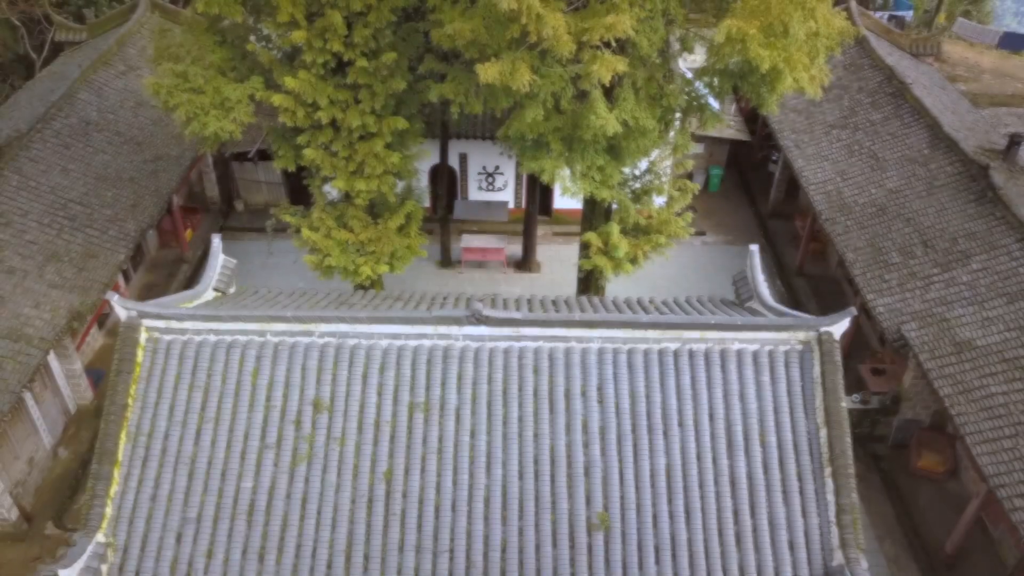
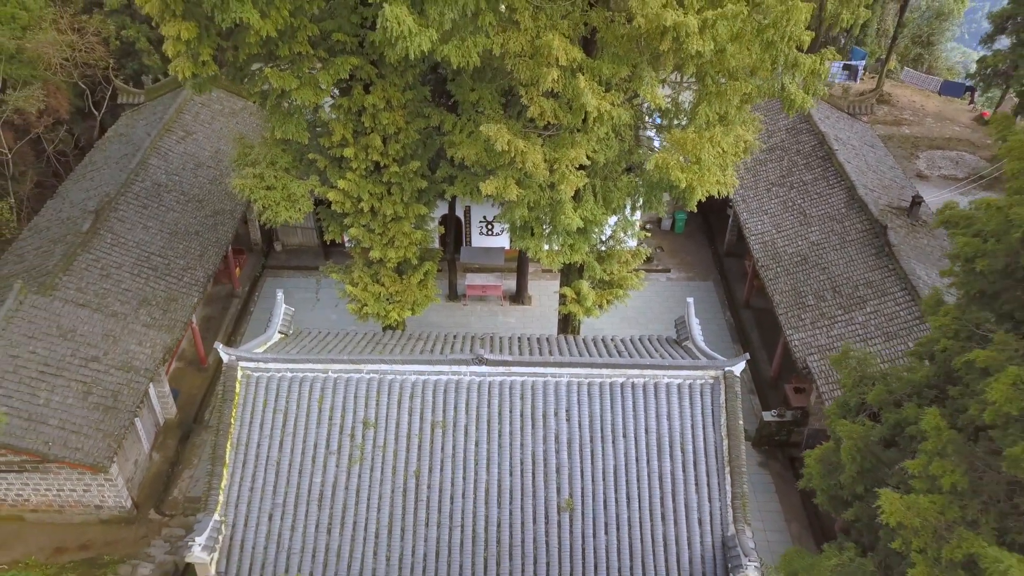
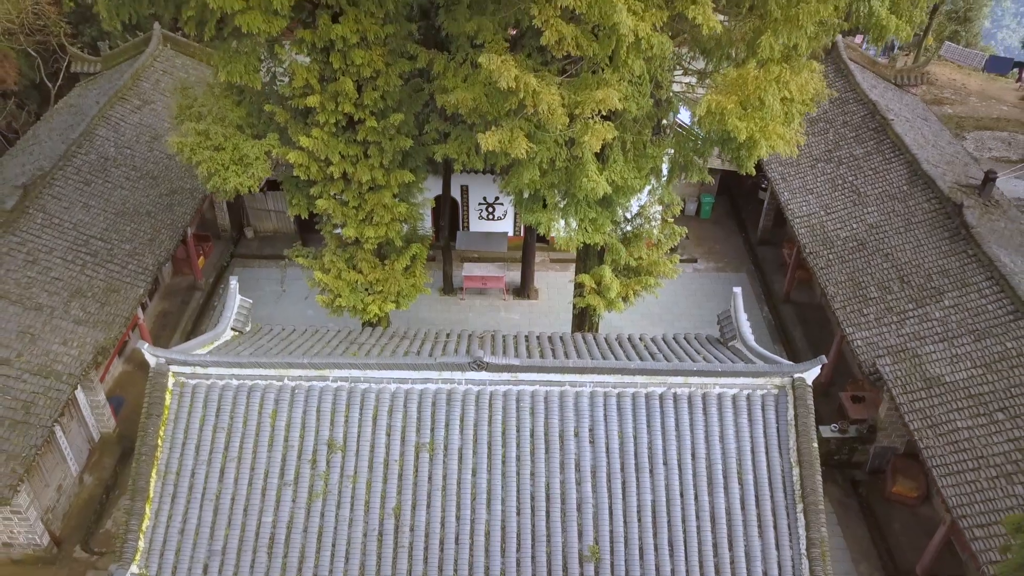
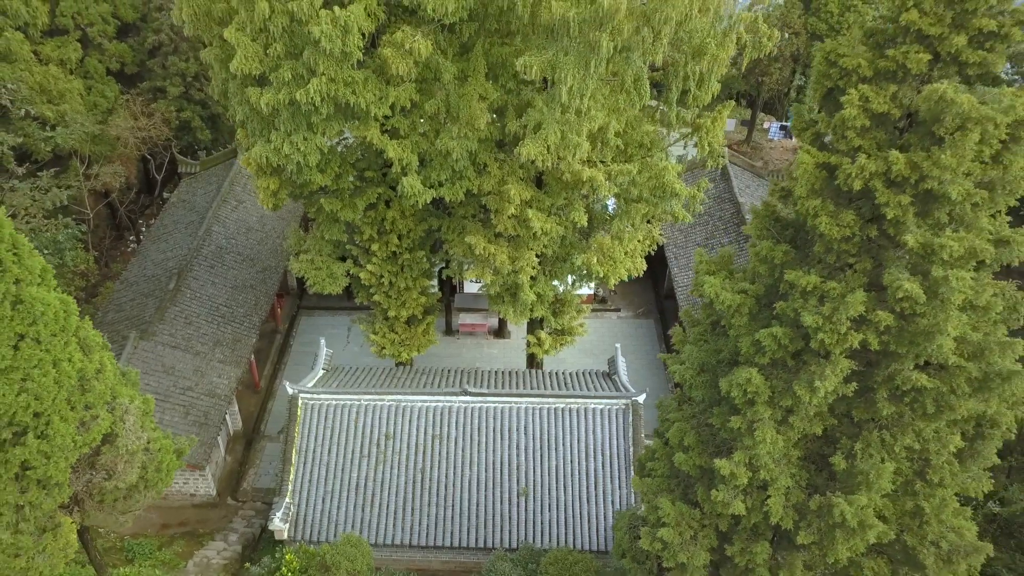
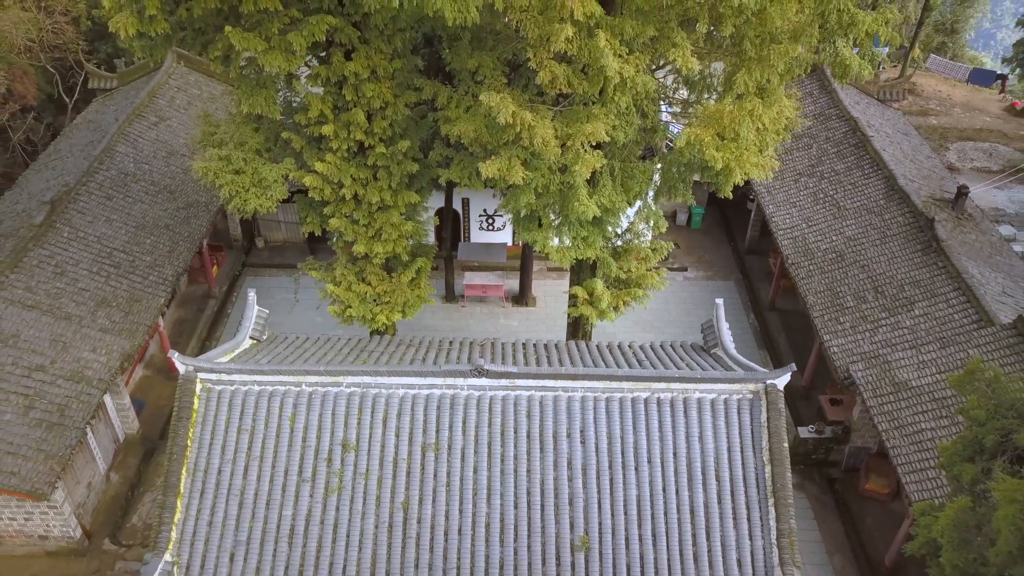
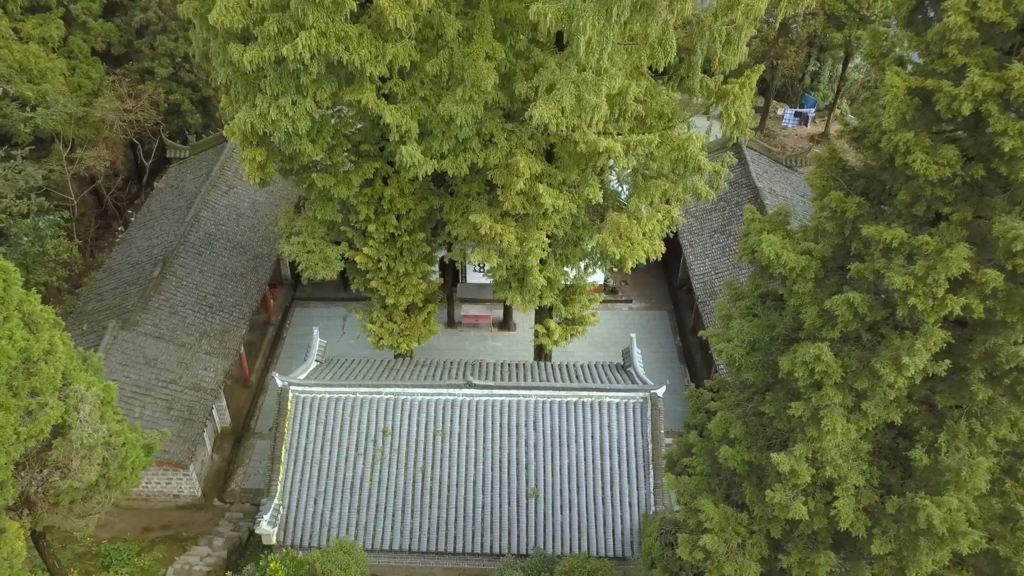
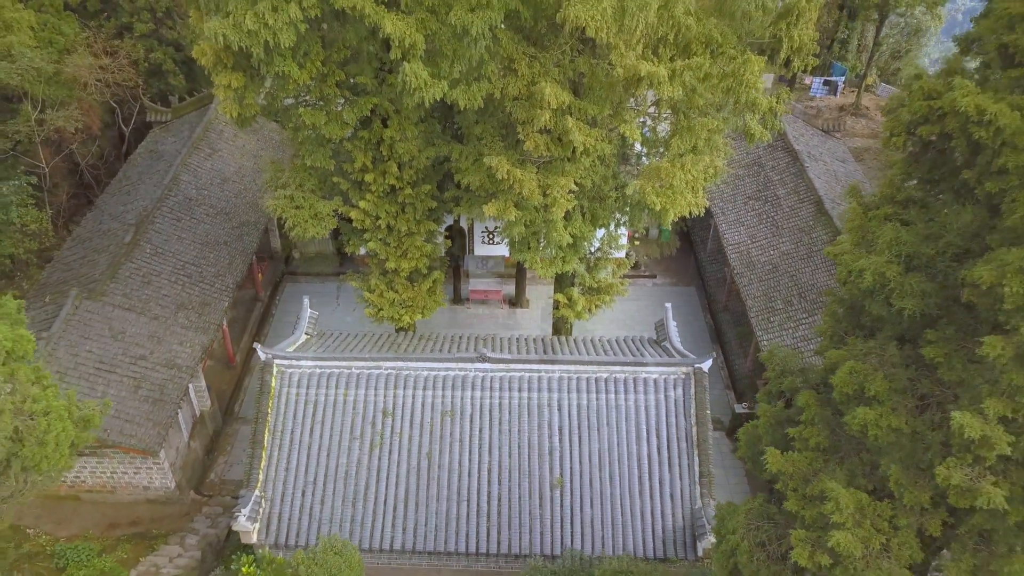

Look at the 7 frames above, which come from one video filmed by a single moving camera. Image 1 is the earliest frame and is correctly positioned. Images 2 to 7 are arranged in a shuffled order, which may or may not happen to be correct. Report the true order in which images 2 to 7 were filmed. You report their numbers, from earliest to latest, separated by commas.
3, 5, 2, 7, 6, 4
